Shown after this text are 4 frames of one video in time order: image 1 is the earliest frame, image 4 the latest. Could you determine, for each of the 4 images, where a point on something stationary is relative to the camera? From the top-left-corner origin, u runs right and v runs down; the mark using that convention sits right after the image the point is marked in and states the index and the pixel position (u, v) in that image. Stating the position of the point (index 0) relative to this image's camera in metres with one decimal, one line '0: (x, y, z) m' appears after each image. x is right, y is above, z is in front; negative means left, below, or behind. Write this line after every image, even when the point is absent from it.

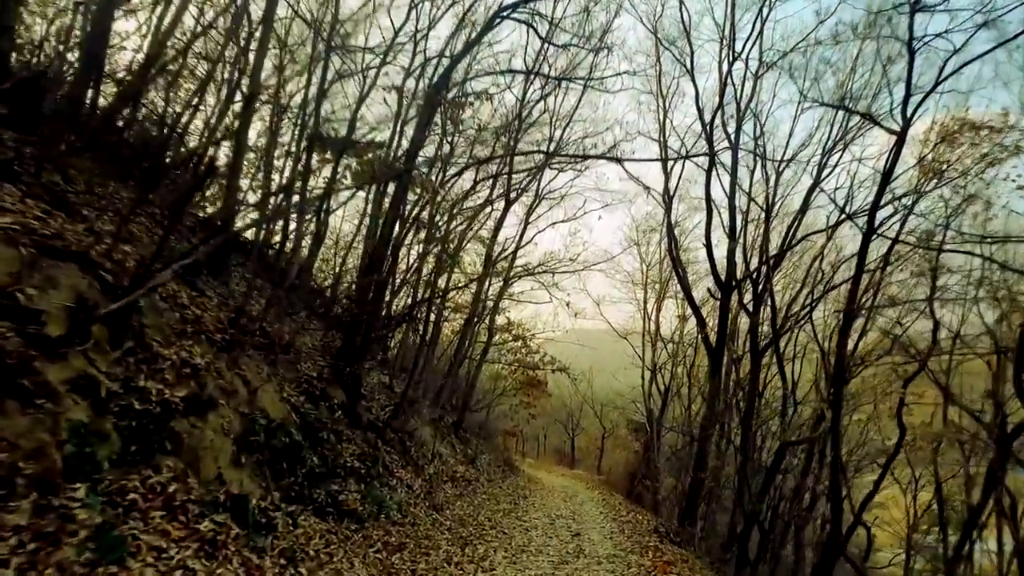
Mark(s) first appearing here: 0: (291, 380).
0: (-1.8, -0.8, +9.1) m
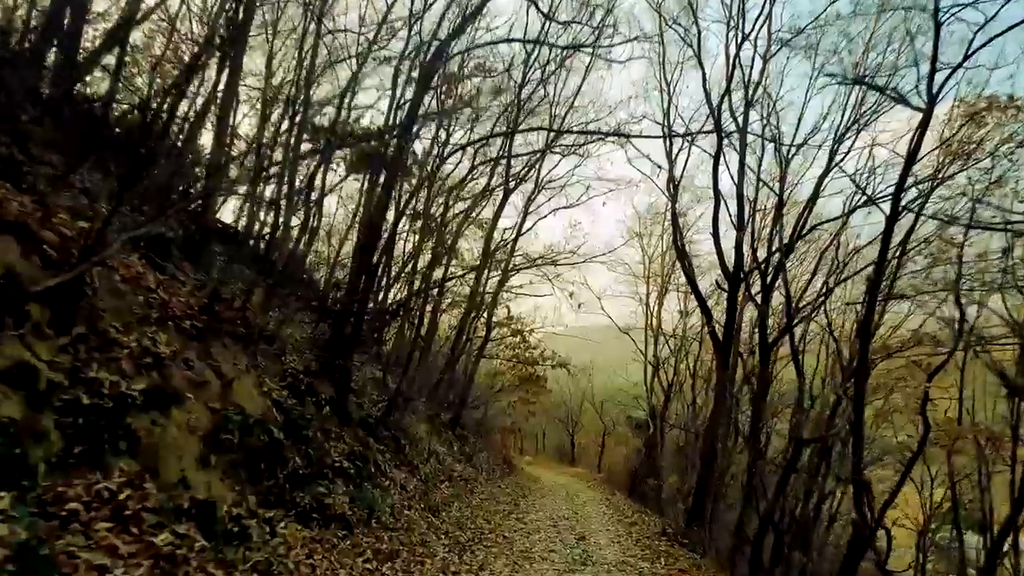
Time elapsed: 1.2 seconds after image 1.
0: (-1.8, -0.6, +8.4) m
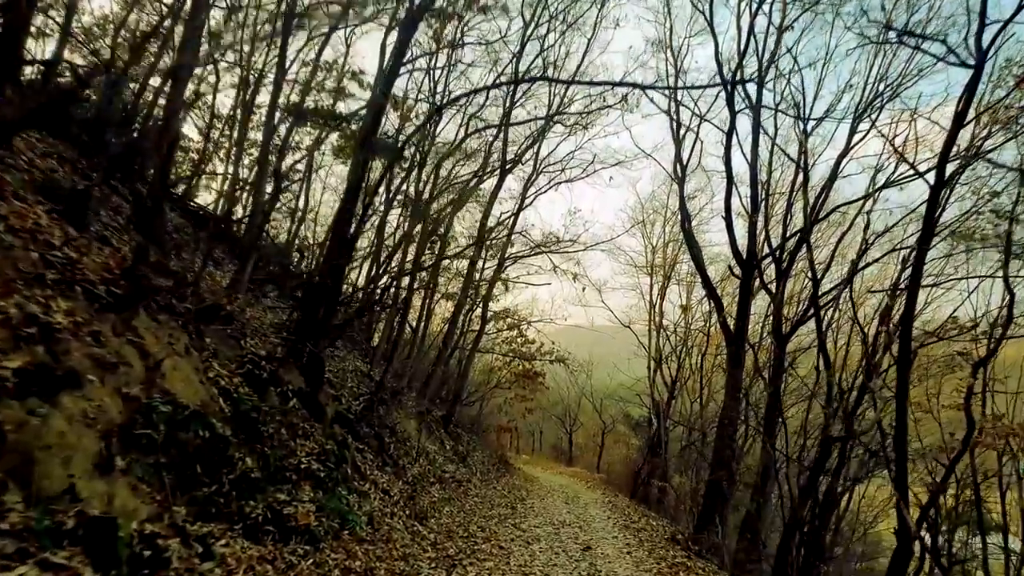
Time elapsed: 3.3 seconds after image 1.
0: (-1.8, -0.4, +7.1) m
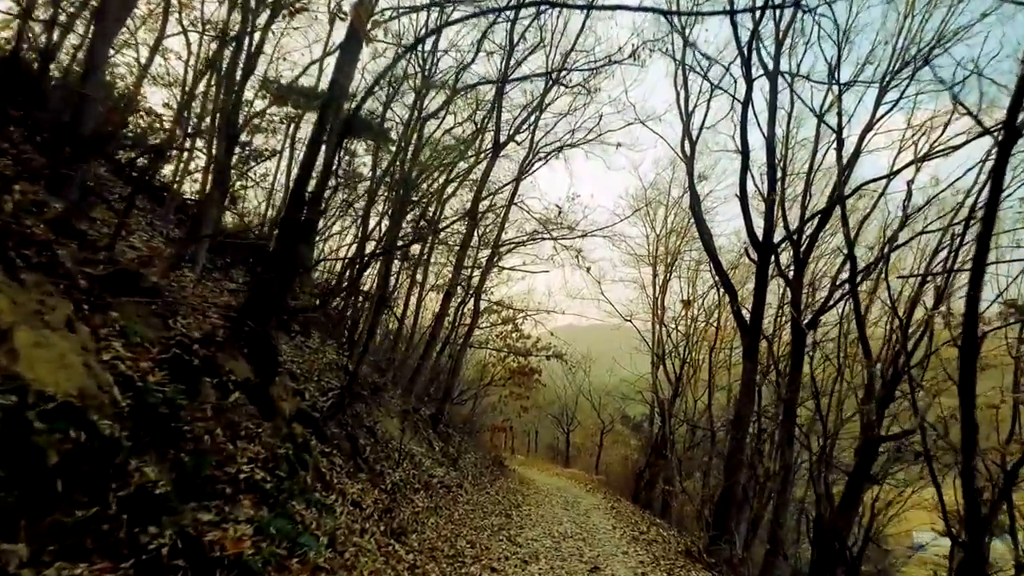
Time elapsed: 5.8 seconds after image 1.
0: (-1.8, -0.2, +5.5) m
